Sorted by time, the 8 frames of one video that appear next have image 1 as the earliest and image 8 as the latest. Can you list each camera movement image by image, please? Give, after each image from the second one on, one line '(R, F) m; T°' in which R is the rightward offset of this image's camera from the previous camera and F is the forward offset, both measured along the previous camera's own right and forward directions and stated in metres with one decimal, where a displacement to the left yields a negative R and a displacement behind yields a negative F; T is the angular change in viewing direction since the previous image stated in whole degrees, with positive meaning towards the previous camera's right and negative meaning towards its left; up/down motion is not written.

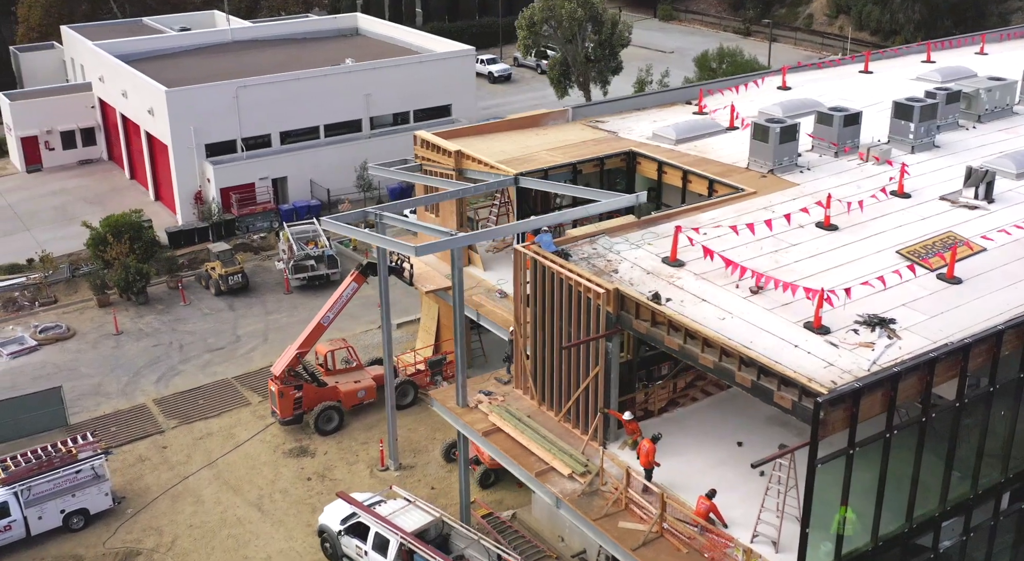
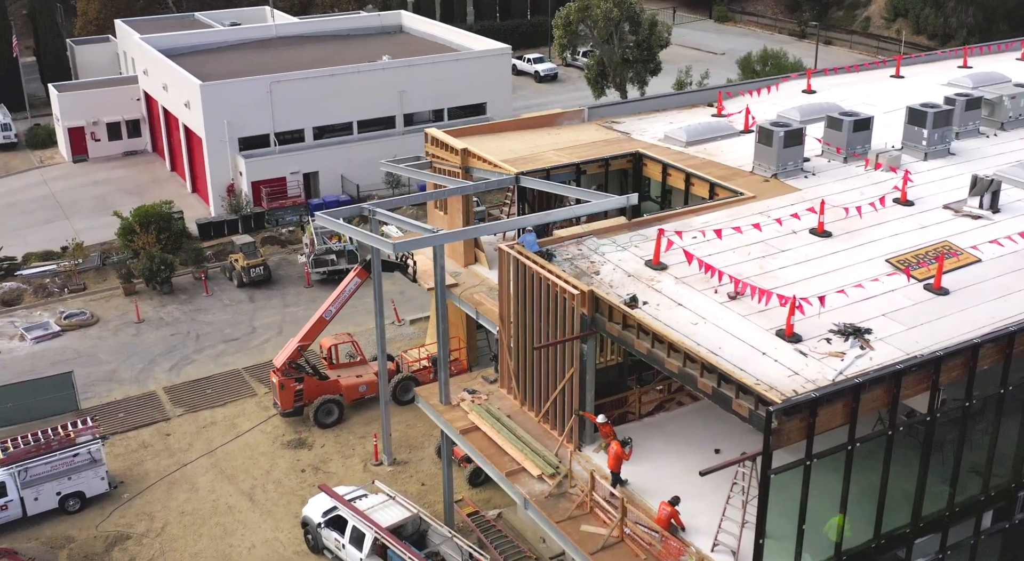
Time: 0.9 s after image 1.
(+1.6, +0.1) m; -3°
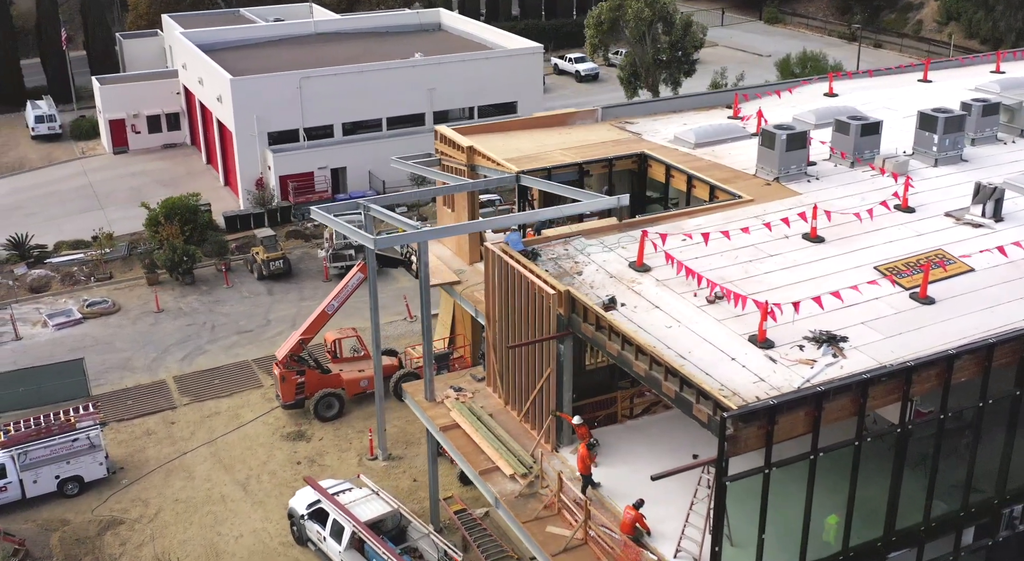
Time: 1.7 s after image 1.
(+1.4, +0.1) m; -3°
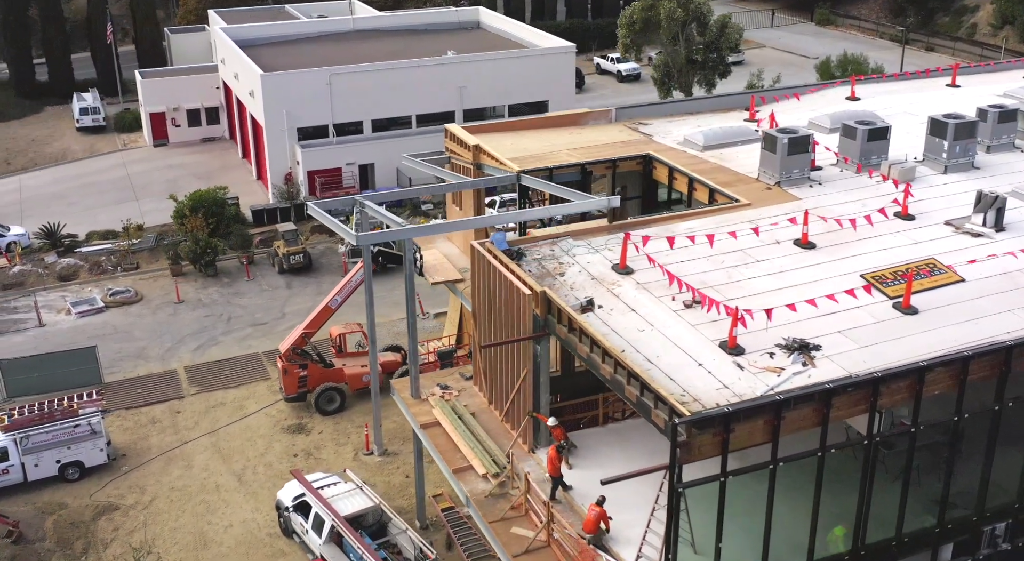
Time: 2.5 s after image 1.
(+1.4, +0.1) m; -3°
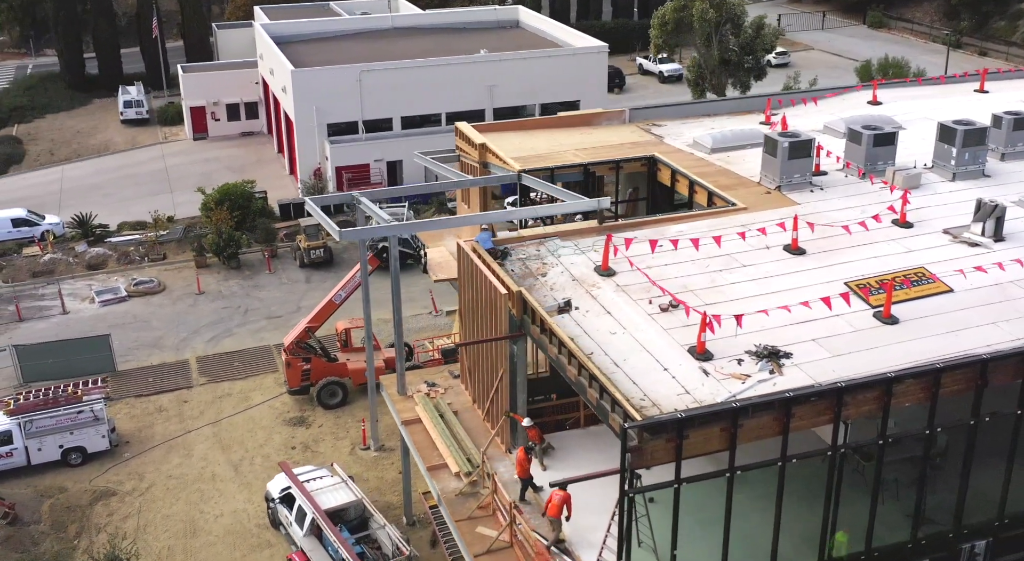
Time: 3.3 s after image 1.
(+1.4, +0.1) m; -3°
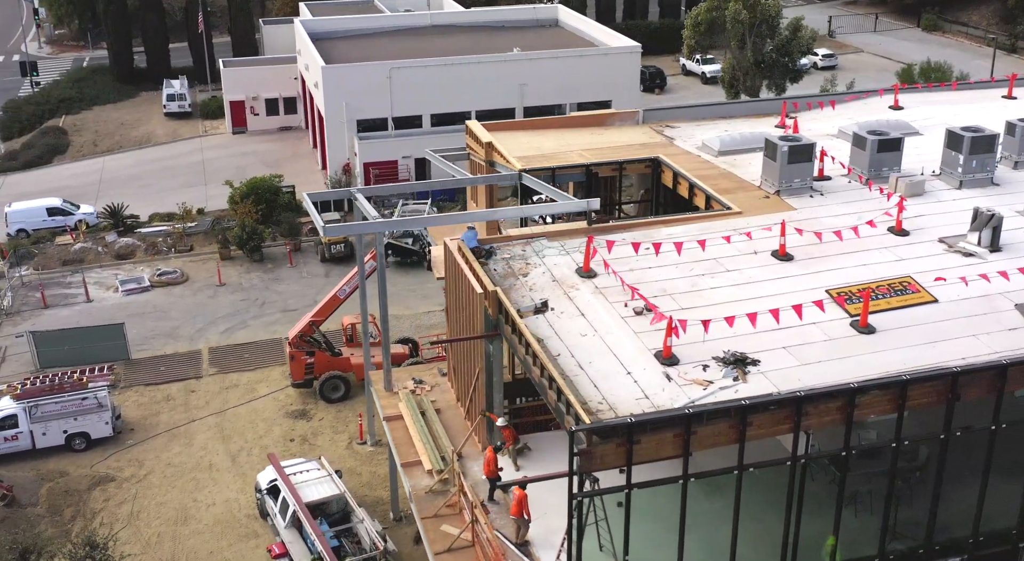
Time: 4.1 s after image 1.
(+1.4, 0.0) m; -3°
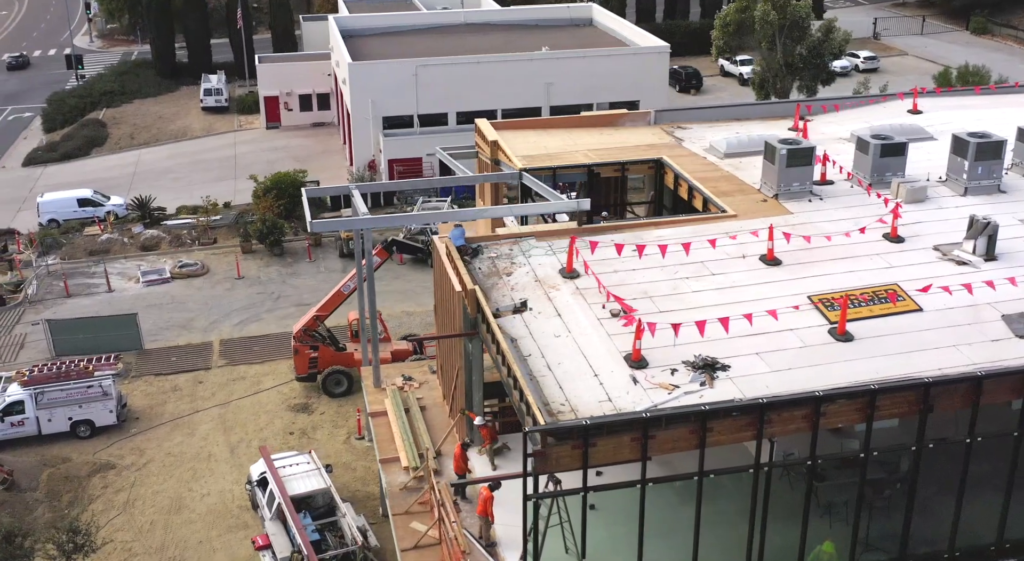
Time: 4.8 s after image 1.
(+1.3, 0.0) m; -3°
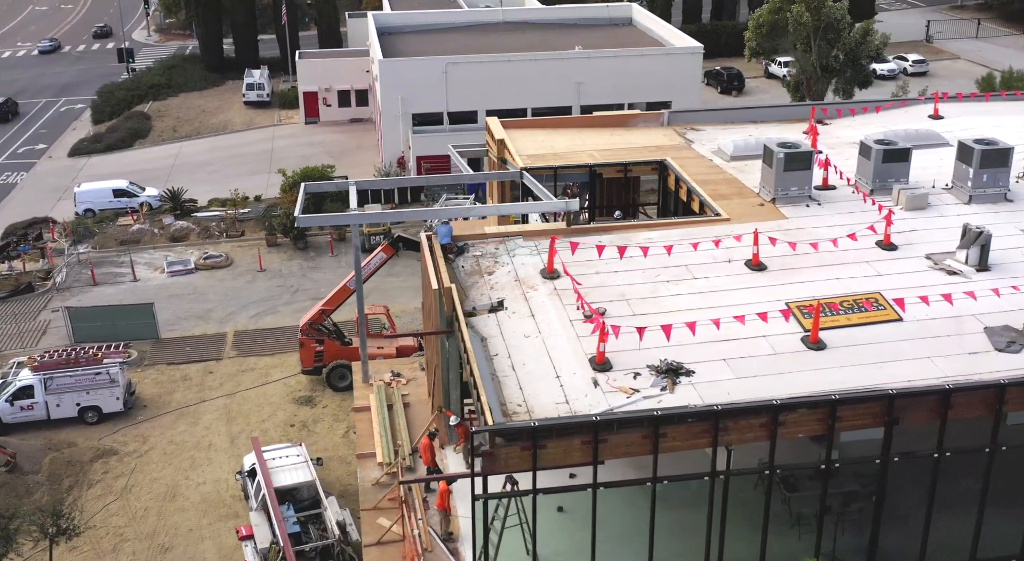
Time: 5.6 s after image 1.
(+1.4, 0.0) m; -3°
